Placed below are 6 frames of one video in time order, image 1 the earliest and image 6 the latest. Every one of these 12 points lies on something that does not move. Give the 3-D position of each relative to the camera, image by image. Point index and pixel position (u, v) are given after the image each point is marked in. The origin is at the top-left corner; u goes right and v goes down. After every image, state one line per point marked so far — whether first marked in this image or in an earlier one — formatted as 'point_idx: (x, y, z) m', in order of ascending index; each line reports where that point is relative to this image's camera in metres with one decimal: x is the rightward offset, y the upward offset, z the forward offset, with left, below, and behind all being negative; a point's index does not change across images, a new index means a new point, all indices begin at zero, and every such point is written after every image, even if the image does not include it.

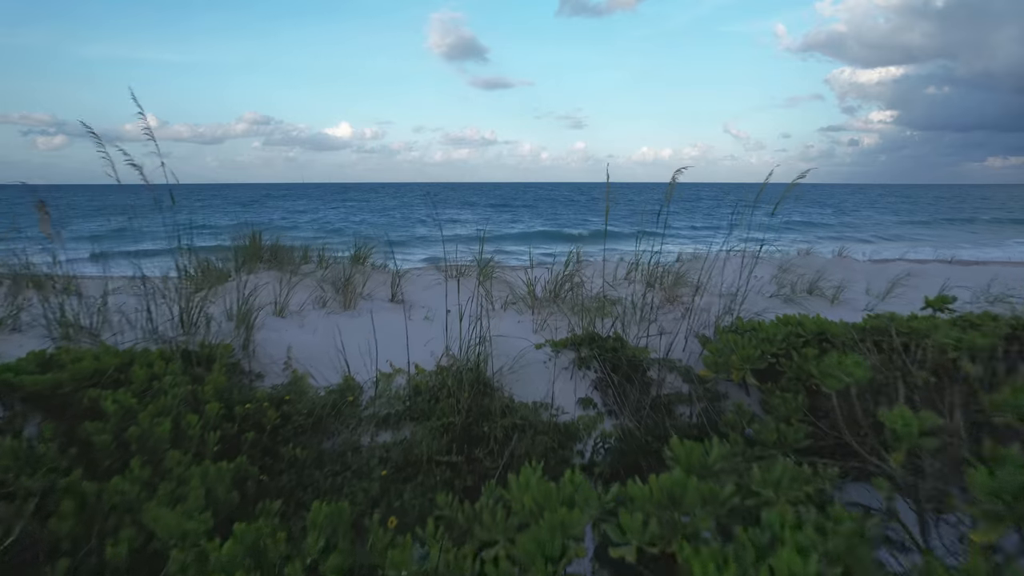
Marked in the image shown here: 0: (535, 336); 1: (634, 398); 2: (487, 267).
0: (+0.1, -0.2, +2.5) m
1: (+0.5, -0.4, +2.1) m
2: (-0.2, +0.1, +4.0) m
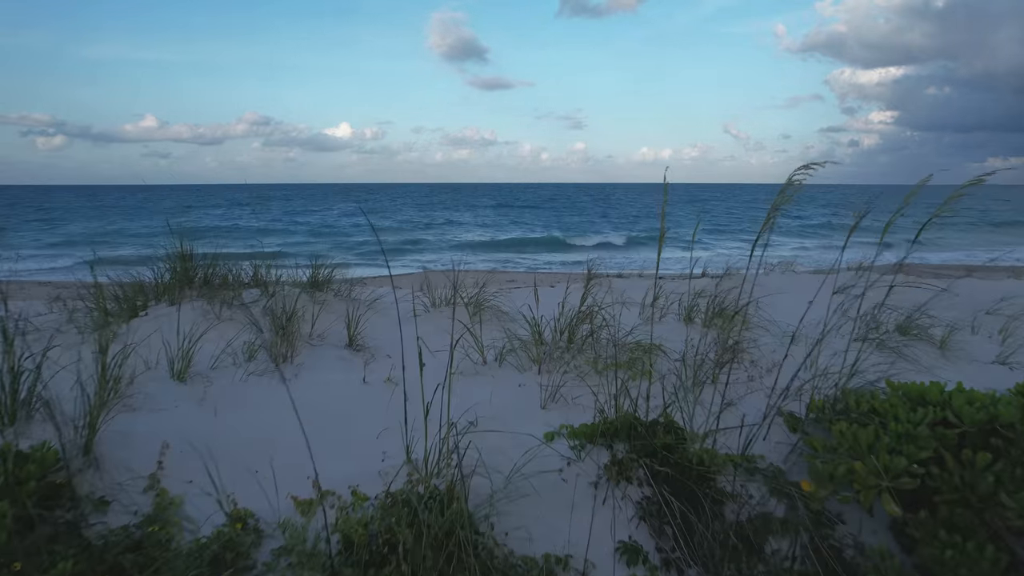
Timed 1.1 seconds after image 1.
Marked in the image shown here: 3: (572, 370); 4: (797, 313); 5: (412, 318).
0: (+0.1, -0.4, +1.7) m
1: (+0.5, -0.6, +1.3) m
2: (-0.2, 0.0, +3.2) m
3: (+0.2, -0.3, +2.0) m
4: (+1.5, -0.1, +3.1) m
5: (-0.5, -0.1, +2.9) m
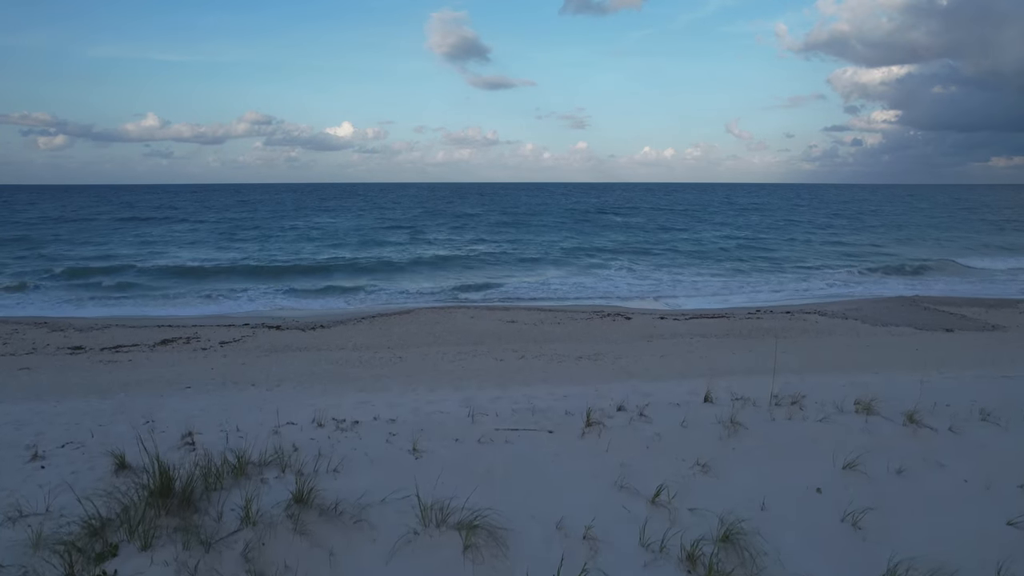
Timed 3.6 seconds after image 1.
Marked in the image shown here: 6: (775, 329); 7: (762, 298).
0: (+0.1, -1.5, +1.6) m
1: (+0.4, -1.7, +1.2) m
2: (-0.2, -1.2, +3.0) m
3: (+0.2, -1.4, +1.9) m
4: (+1.5, -1.3, +2.9) m
5: (-0.5, -1.3, +2.7) m
6: (+6.8, -1.1, +14.7) m
7: (+8.3, -0.4, +18.9) m
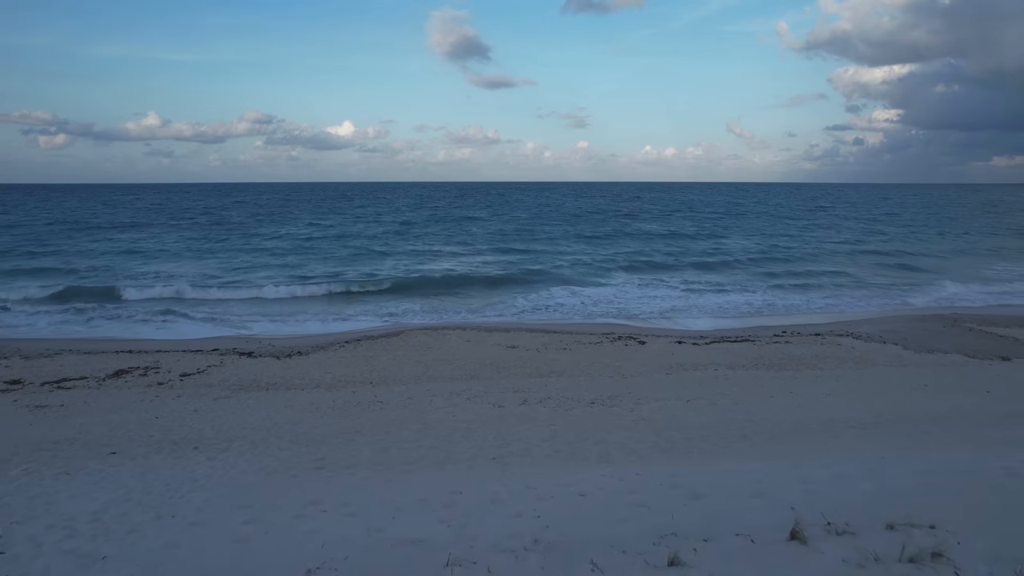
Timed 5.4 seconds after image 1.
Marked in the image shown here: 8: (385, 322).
0: (+0.1, -2.0, 0.0) m
1: (+0.4, -2.2, -0.4) m
2: (-0.2, -1.7, +1.4) m
3: (+0.2, -1.9, +0.3) m
4: (+1.5, -1.8, +1.3) m
5: (-0.5, -1.8, +1.1) m
6: (+6.8, -1.6, +13.0) m
7: (+8.3, -0.9, +17.3) m
8: (-3.7, -1.0, +16.3) m
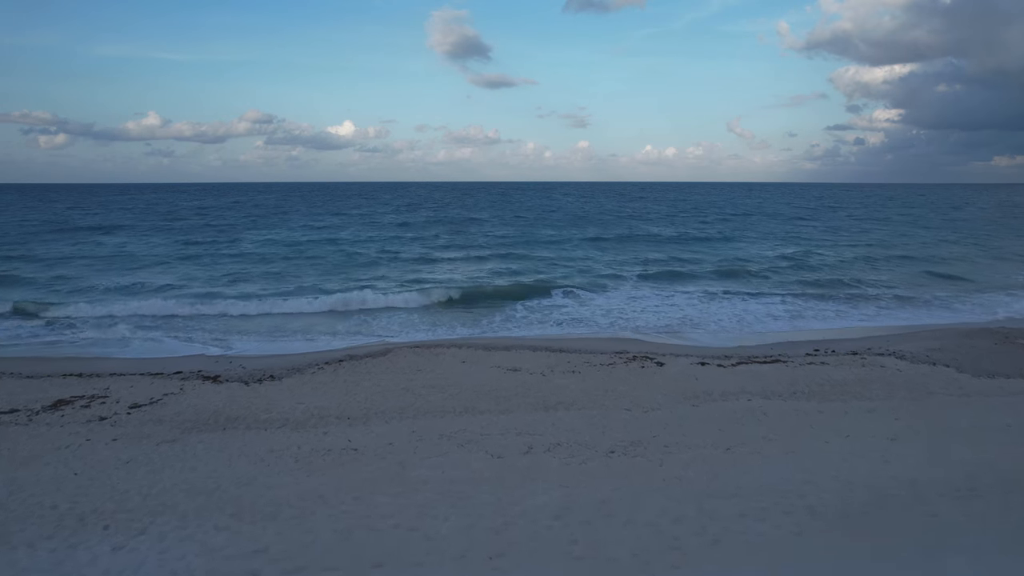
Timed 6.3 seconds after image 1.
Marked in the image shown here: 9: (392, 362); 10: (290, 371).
0: (+0.1, -2.4, -1.6) m
1: (+0.4, -2.6, -2.0) m
2: (-0.2, -2.0, -0.2) m
3: (+0.2, -2.3, -1.3) m
4: (+1.5, -2.1, -0.3) m
5: (-0.5, -2.1, -0.5) m
6: (+6.8, -1.9, +11.4) m
7: (+8.3, -1.2, +15.7) m
8: (-3.6, -1.3, +14.7) m
9: (-2.7, -1.6, +12.6) m
10: (-4.8, -1.8, +12.2) m
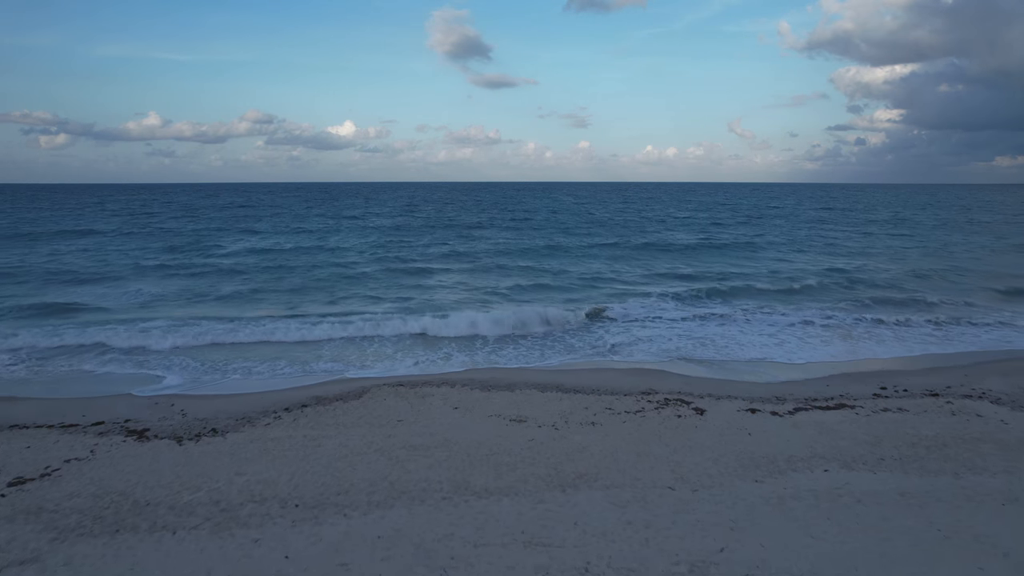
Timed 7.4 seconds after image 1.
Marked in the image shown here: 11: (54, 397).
0: (+0.1, -2.9, -4.1) m
1: (+0.5, -3.1, -4.5) m
2: (-0.1, -2.5, -2.6) m
3: (+0.2, -2.8, -3.8) m
4: (+1.6, -2.6, -2.8) m
5: (-0.5, -2.6, -3.0) m
6: (+6.9, -2.4, +9.0) m
7: (+8.4, -1.7, +13.2) m
8: (-3.6, -1.8, +12.2) m
9: (-2.6, -2.1, +10.1) m
10: (-4.7, -2.3, +9.7) m
11: (-9.2, -2.1, +11.2) m
